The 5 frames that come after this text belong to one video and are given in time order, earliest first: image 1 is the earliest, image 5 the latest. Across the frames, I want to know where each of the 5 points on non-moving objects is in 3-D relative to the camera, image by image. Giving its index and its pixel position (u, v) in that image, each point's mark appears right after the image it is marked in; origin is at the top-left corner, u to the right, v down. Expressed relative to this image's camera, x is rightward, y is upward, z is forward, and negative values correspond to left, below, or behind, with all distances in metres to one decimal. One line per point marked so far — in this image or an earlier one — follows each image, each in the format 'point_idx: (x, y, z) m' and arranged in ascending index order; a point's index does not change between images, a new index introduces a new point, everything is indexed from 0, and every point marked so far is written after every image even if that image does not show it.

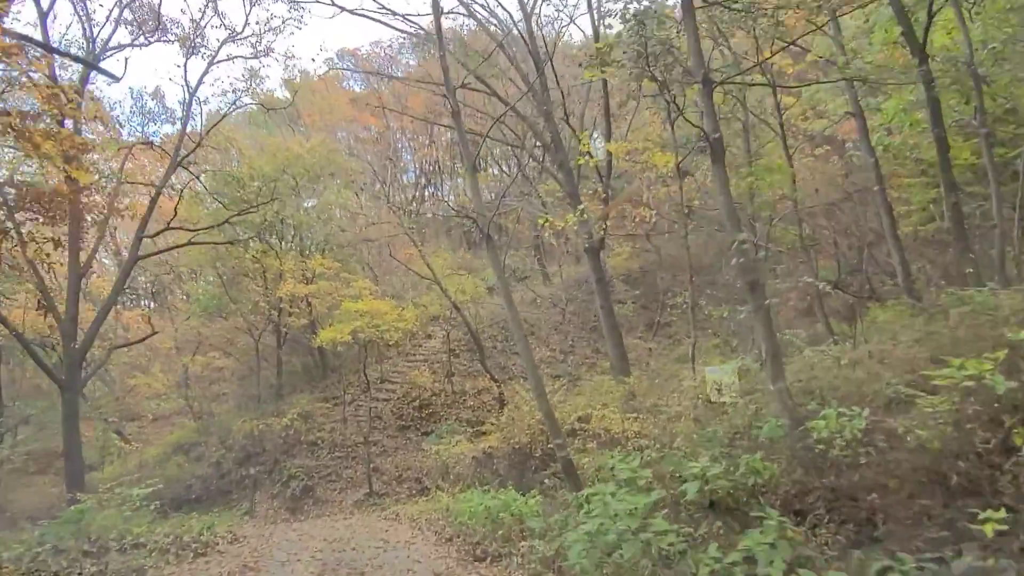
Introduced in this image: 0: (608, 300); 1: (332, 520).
0: (+2.1, -0.3, +16.0) m
1: (-4.0, -5.2, +16.5) m
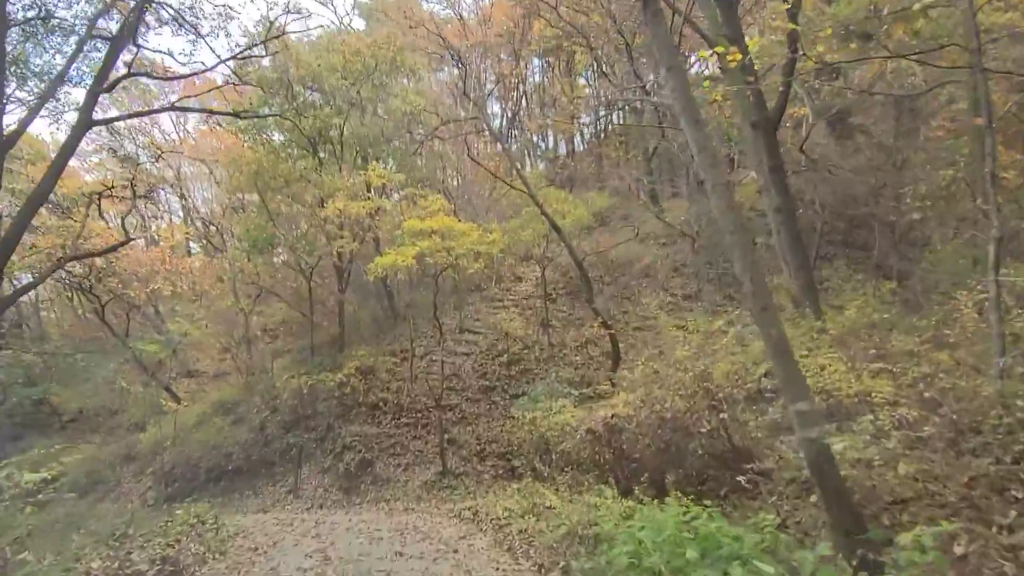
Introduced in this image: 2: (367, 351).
0: (+4.0, +1.3, +10.7) m
1: (-2.0, -3.6, +12.1) m
2: (-3.6, -1.5, +18.6) m
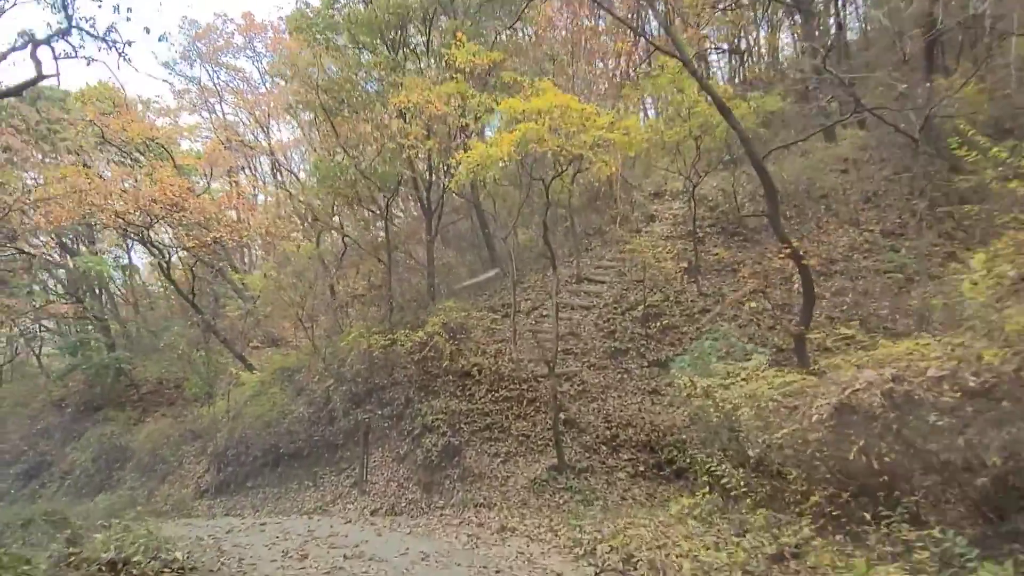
0: (+5.4, +2.3, +5.5) m
1: (-0.3, -2.6, +7.9) m
2: (-1.0, -0.3, +14.5) m
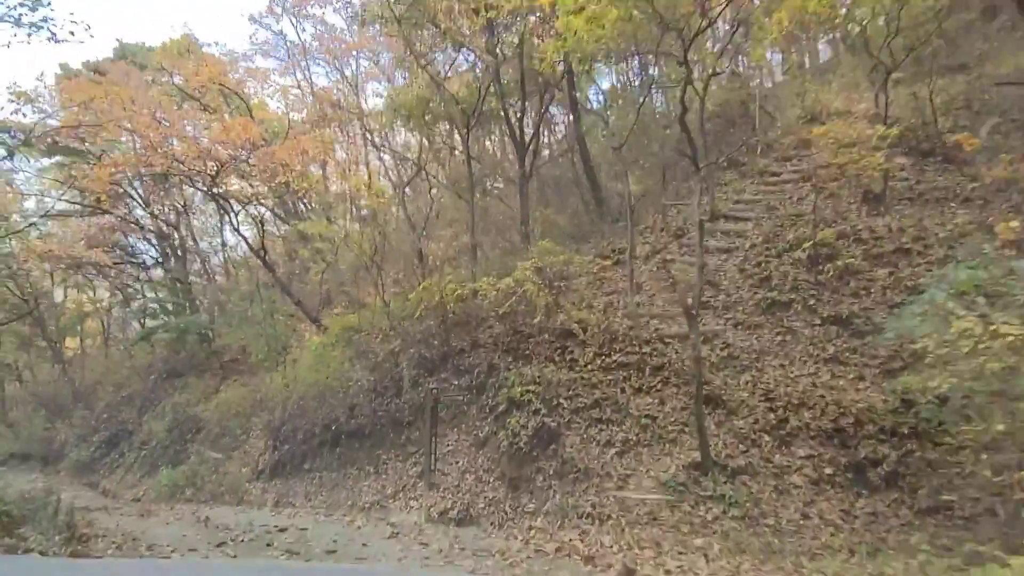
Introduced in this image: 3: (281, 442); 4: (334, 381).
0: (+5.8, +3.0, +1.7) m
1: (+0.5, -1.8, +4.9) m
2: (+0.7, +0.6, +11.5) m
3: (-3.7, -2.4, +11.6) m
4: (-2.8, -1.4, +11.6) m
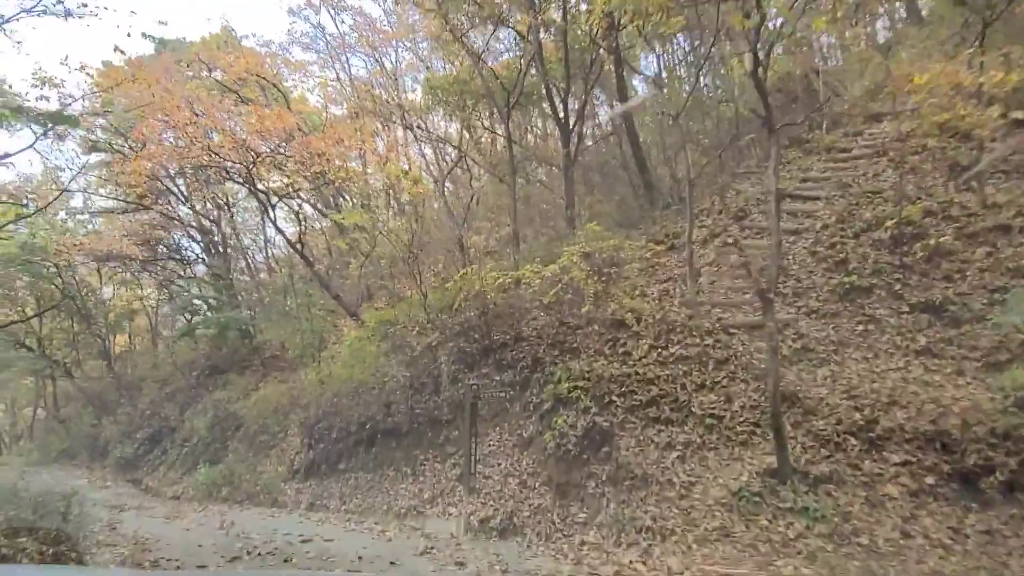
0: (+5.9, +3.2, +0.6) m
1: (+0.8, -1.7, +4.1) m
2: (+1.4, +0.8, +10.7) m
3: (-3.0, -2.3, +11.0) m
4: (-2.1, -1.3, +11.0) m
